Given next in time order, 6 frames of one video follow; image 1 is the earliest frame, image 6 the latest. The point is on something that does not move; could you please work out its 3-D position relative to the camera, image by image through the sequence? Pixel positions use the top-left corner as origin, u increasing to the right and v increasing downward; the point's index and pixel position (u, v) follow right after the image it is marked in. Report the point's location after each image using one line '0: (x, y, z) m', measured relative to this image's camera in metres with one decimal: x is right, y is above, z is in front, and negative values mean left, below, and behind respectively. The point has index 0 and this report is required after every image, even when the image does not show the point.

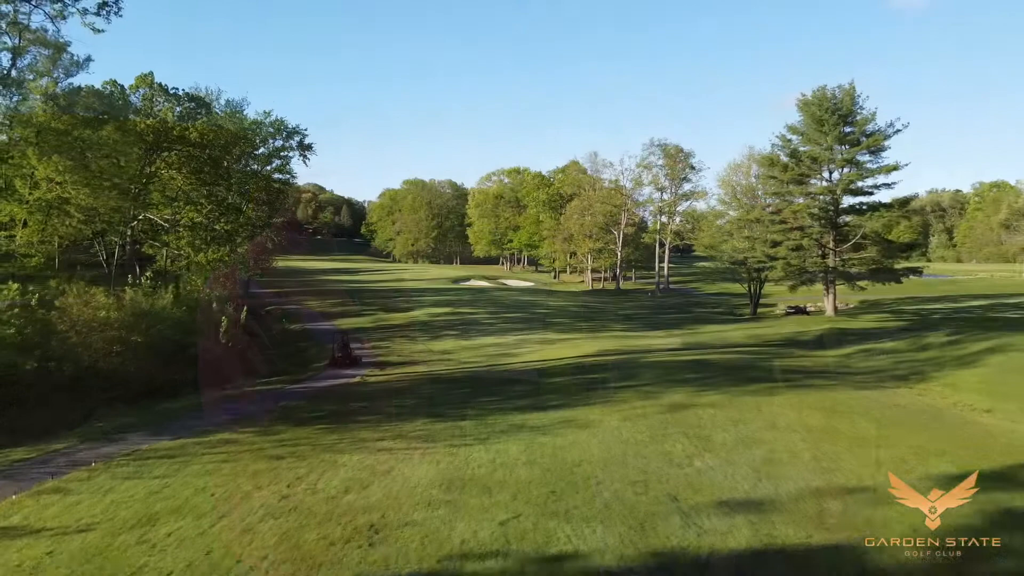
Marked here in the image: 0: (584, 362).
0: (+1.6, -1.7, +17.6) m
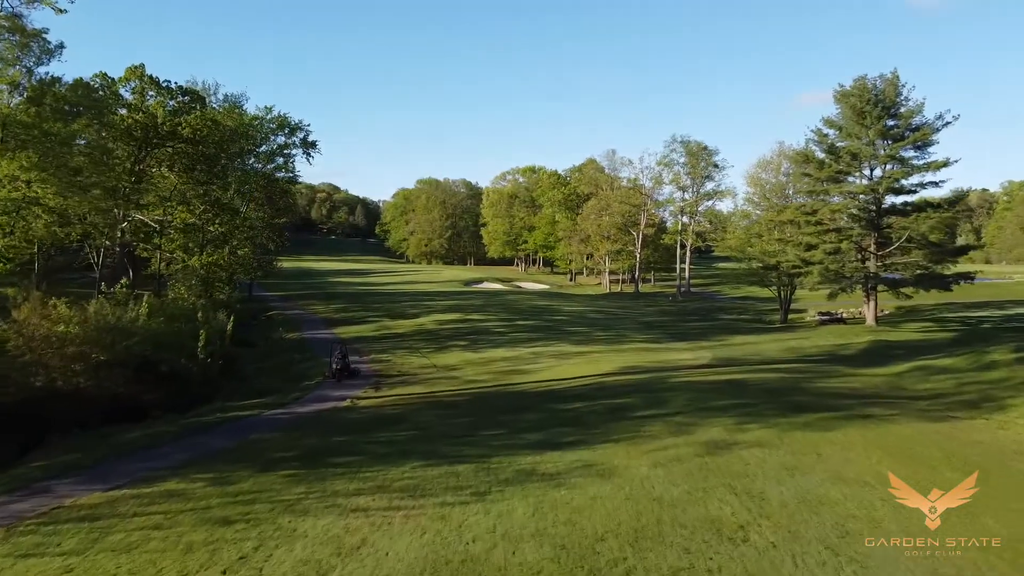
0: (+1.8, -1.9, +15.6) m
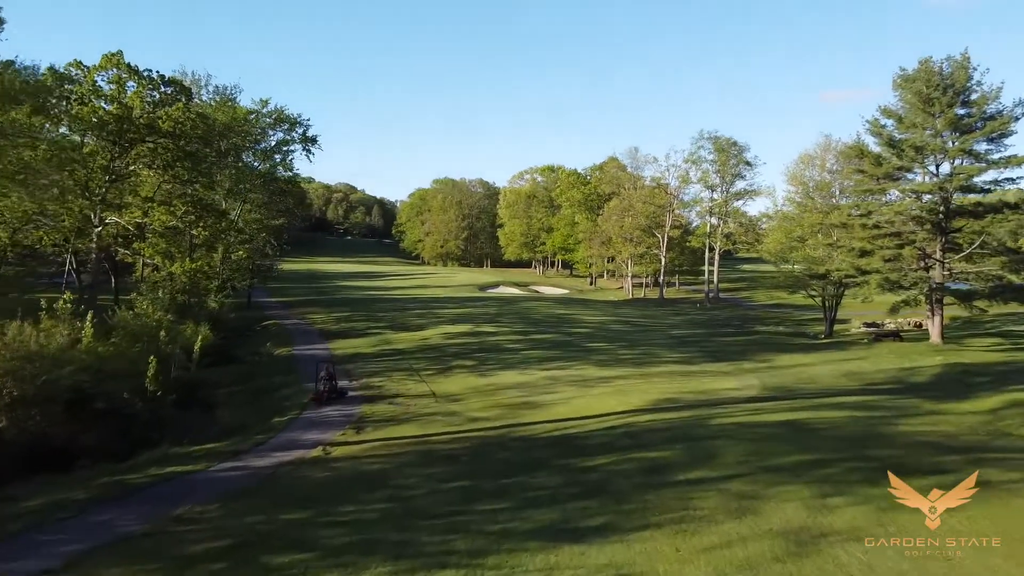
0: (+2.0, -2.2, +12.7) m
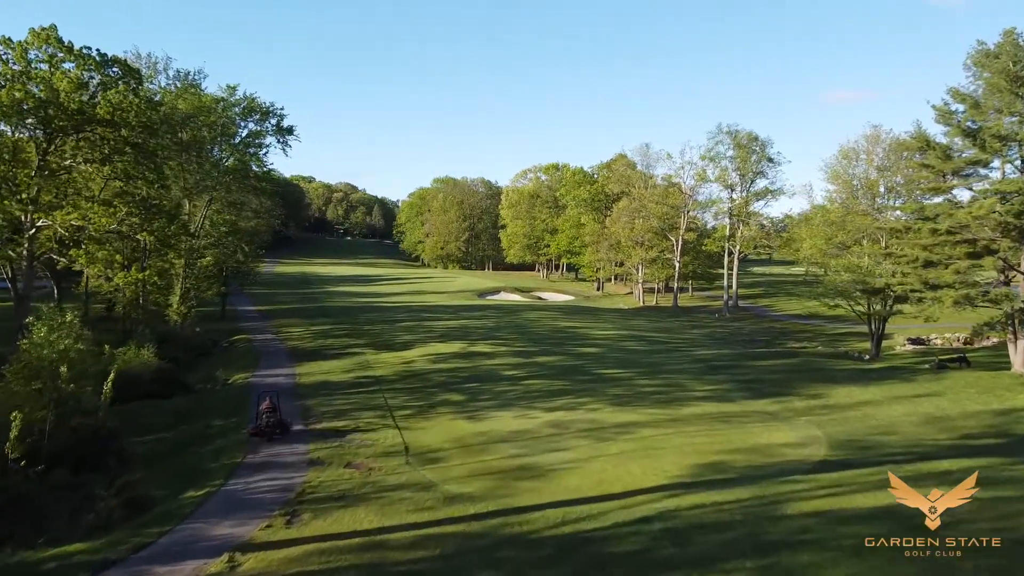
0: (+1.9, -2.6, +9.1) m
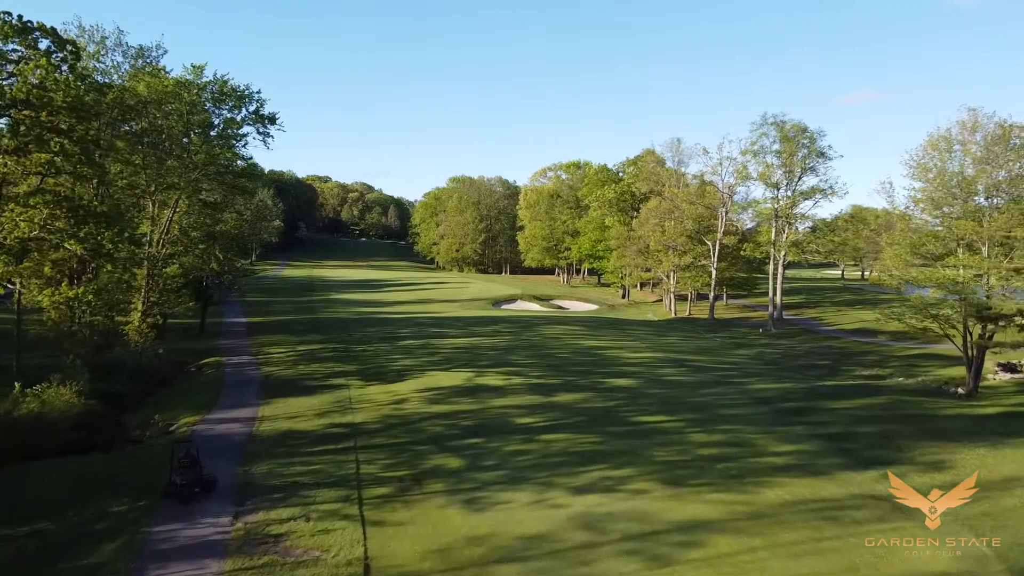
0: (+1.9, -3.1, +4.7) m
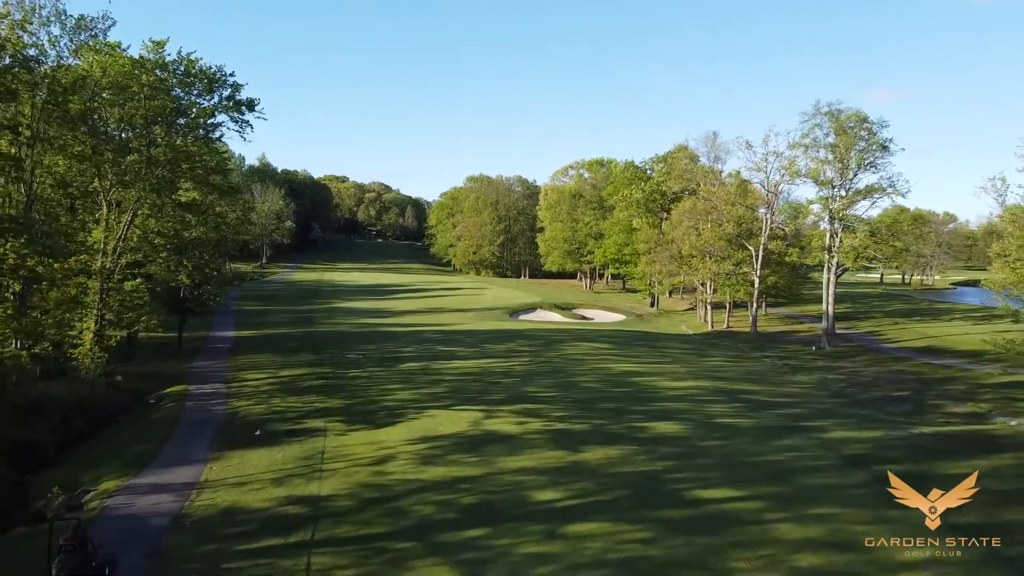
0: (+1.9, -3.6, +0.7) m
